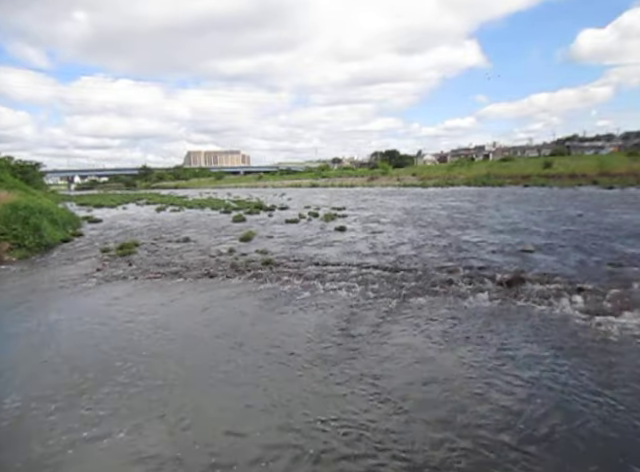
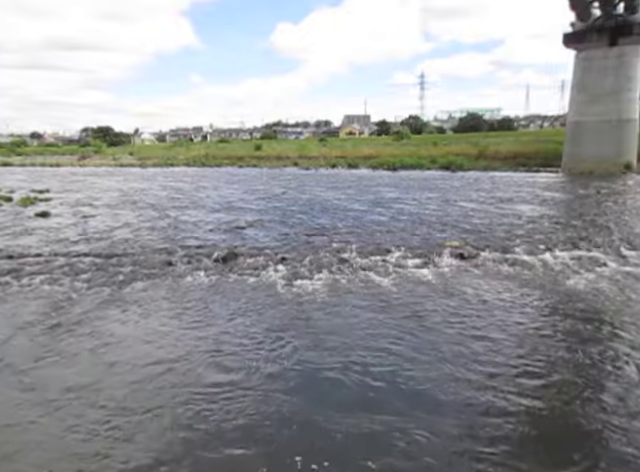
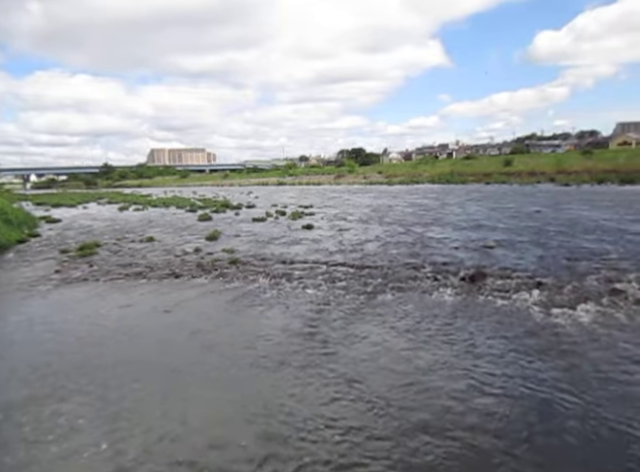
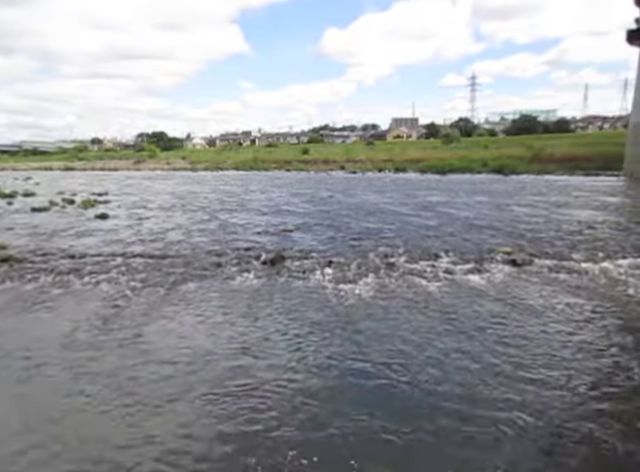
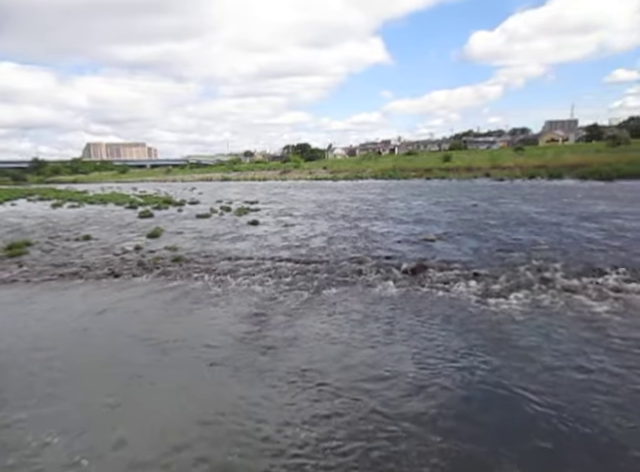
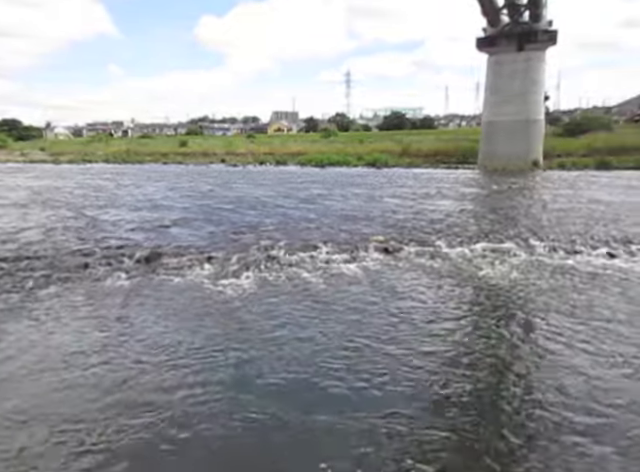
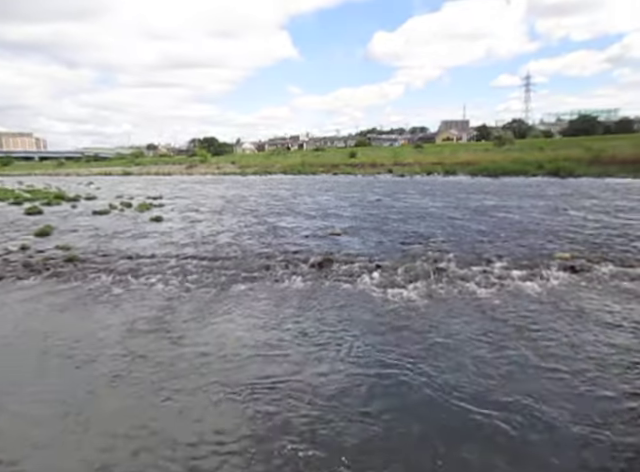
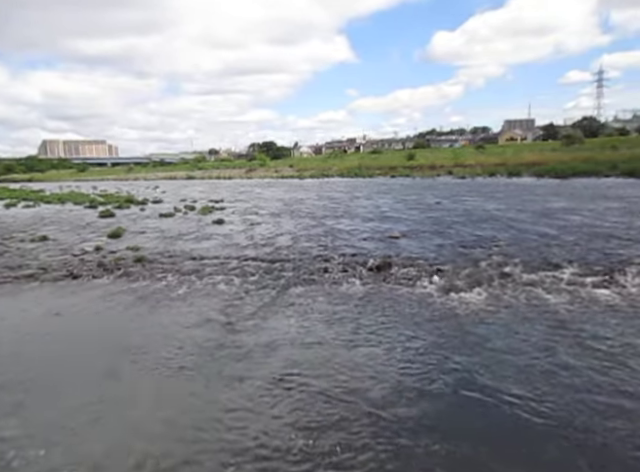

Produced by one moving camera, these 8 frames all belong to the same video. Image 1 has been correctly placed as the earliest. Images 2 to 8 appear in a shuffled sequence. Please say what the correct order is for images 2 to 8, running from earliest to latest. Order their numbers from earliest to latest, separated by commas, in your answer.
3, 5, 8, 7, 4, 2, 6
